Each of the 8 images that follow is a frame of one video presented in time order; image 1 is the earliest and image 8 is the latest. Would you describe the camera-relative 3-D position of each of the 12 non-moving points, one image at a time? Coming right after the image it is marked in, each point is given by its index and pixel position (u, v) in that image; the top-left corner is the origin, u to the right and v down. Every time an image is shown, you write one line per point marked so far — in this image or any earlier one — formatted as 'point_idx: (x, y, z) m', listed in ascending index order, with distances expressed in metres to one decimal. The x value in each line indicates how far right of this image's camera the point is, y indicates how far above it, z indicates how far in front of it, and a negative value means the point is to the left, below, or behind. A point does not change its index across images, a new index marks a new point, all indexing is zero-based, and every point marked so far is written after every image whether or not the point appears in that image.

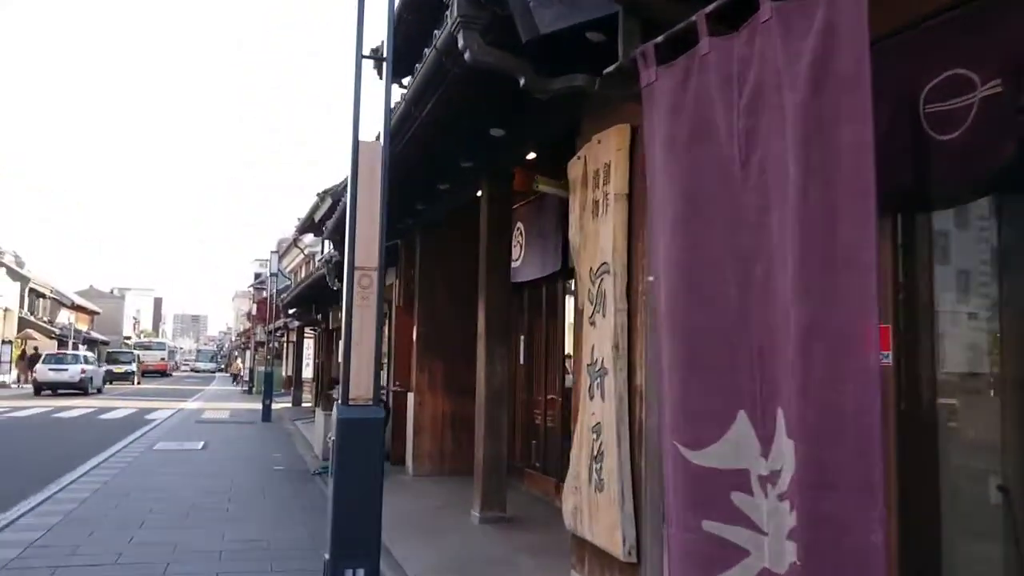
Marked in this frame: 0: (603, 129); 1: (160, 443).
0: (+0.6, +1.0, +5.3) m
1: (-6.6, -2.9, +16.0) m
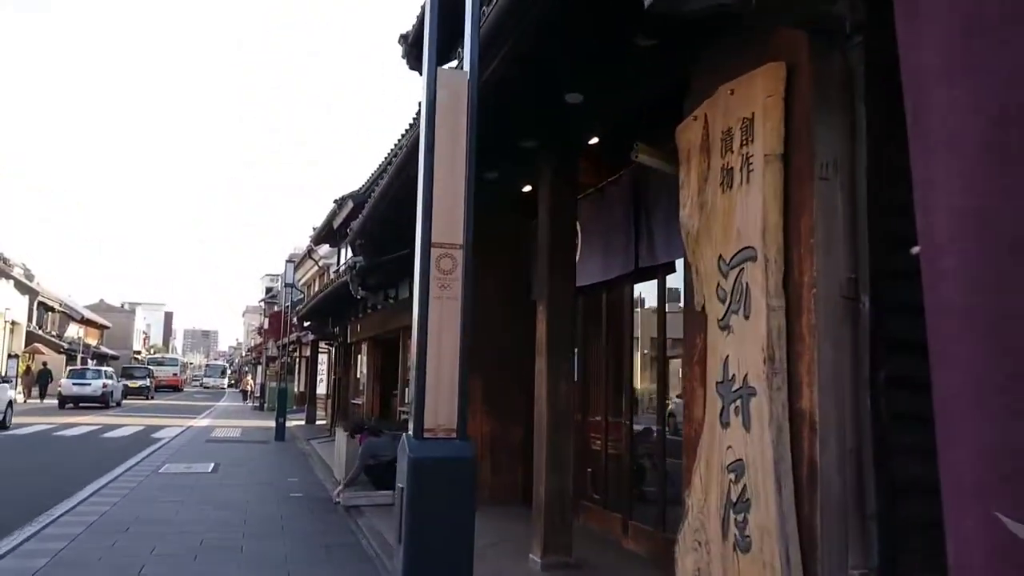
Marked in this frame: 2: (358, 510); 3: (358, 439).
0: (+1.1, +1.0, +4.1) m
1: (-6.0, -3.1, +14.8) m
2: (-1.8, -2.6, +10.0) m
3: (-2.2, -2.1, +12.0) m
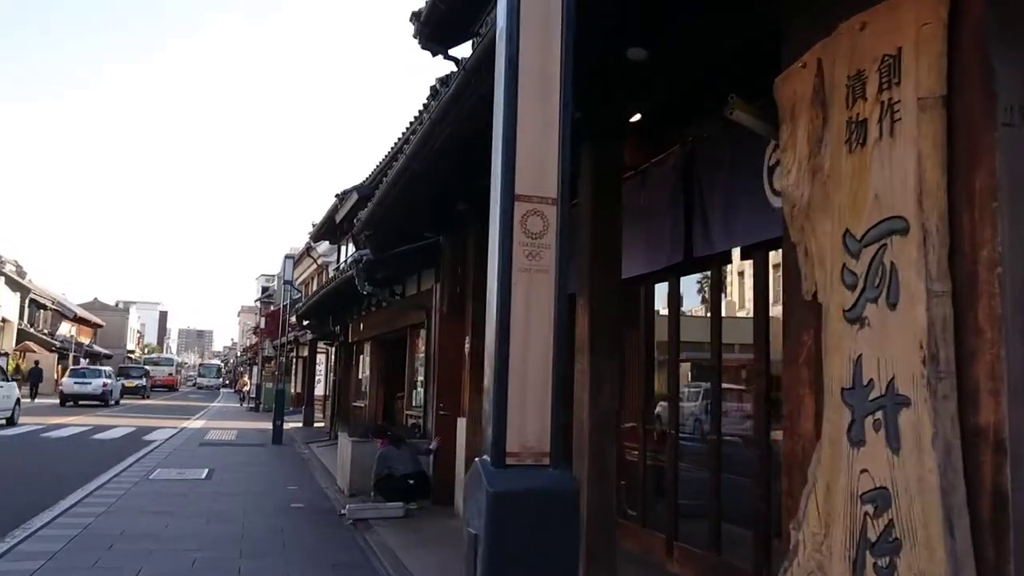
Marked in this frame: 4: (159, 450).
0: (+1.4, +1.1, +3.3) m
1: (-5.8, -3.0, +13.9) m
2: (-1.6, -2.6, +9.2) m
3: (-2.0, -2.1, +11.2) m
4: (-8.0, -3.6, +19.0) m
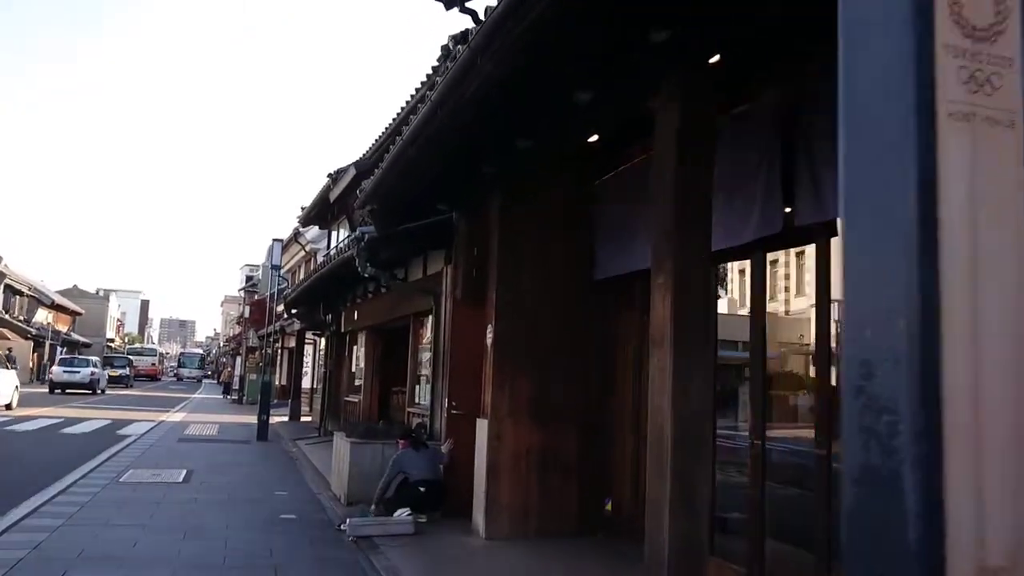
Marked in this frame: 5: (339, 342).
0: (+1.8, +1.2, +2.0) m
1: (-5.6, -2.7, +12.5) m
2: (-1.3, -2.4, +7.9) m
3: (-1.7, -1.8, +9.8) m
4: (-7.9, -3.3, +17.5) m
5: (-3.8, -1.2, +18.6) m
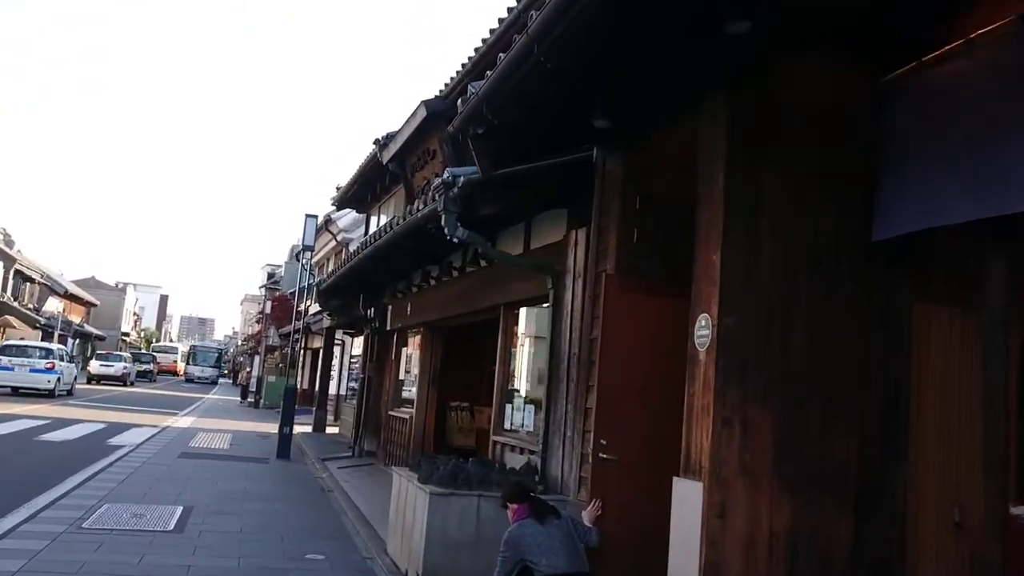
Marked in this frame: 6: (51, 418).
0: (+3.0, +1.4, -1.5) m
1: (-4.3, -2.3, +9.1) m
2: (-0.1, -2.1, +4.4) m
3: (-0.5, -1.6, +6.3) m
4: (-6.5, -2.9, +14.1) m
5: (-2.3, -1.0, +15.2) m
6: (-10.7, -3.0, +19.7) m
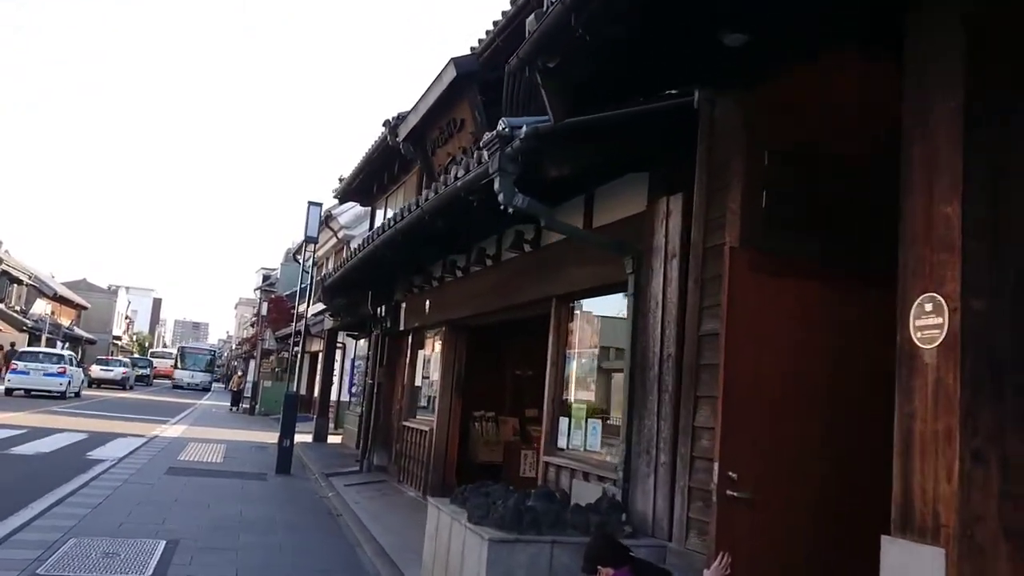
0: (+3.6, +1.6, -3.1) m
1: (-3.9, -2.2, +7.5) m
2: (+0.4, -2.0, +2.8) m
3: (0.0, -1.5, +4.8) m
4: (-6.1, -2.8, +12.6) m
5: (-1.9, -0.9, +13.6) m
6: (-10.3, -3.0, +18.0) m
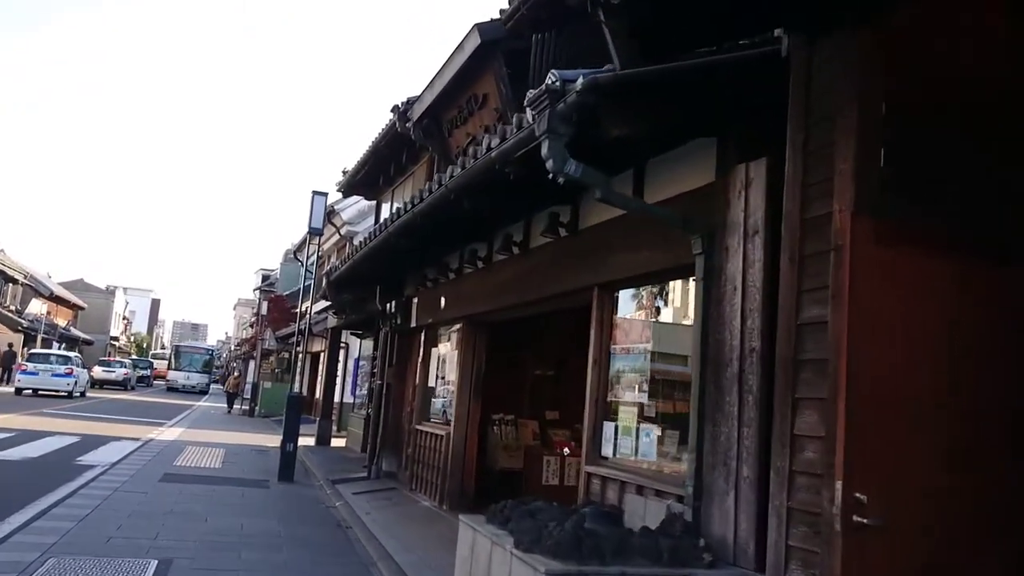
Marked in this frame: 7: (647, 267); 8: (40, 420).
0: (+3.9, +1.7, -3.9) m
1: (-3.6, -2.1, +6.7) m
2: (+0.7, -1.9, +2.0) m
3: (+0.3, -1.4, +3.9) m
4: (-5.8, -2.7, +11.7) m
5: (-1.6, -0.8, +12.8) m
6: (-10.1, -2.9, +17.2) m
7: (+0.9, +0.1, +5.7) m
8: (-11.1, -3.1, +19.8) m
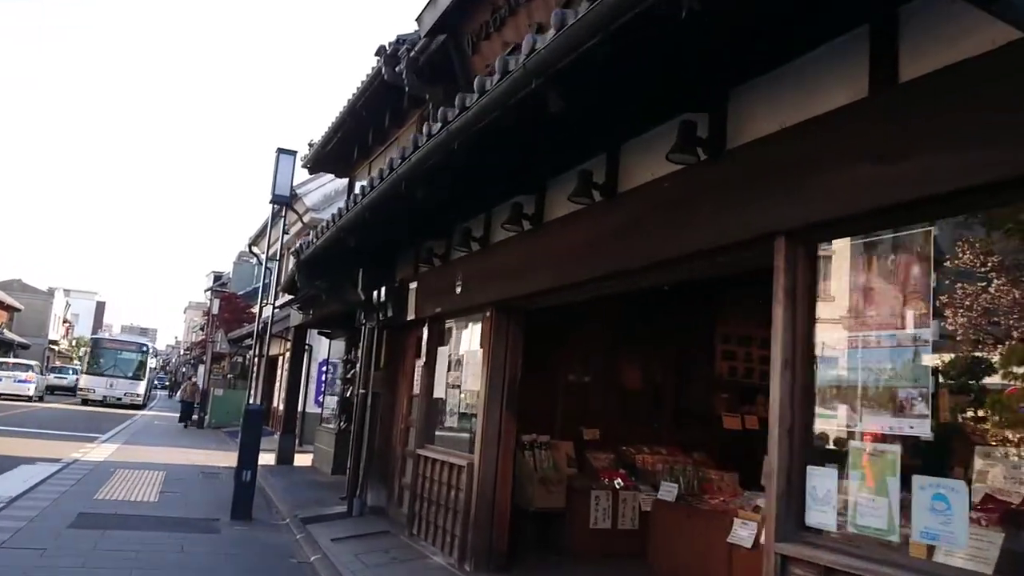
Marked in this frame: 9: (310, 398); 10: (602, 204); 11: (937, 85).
0: (+5.0, +2.0, -6.4) m
1: (-3.0, -1.9, +3.7) m
2: (+1.5, -1.6, -0.7) m
3: (+1.0, -1.1, +1.2) m
4: (-5.5, -2.5, +8.7) m
5: (-1.3, -0.6, +10.0) m
6: (-10.0, -2.7, +13.9) m
7: (+1.5, +0.4, +3.0) m
8: (-11.2, -2.9, +16.5) m
9: (-4.6, -2.4, +18.9) m
10: (+0.6, +0.5, +5.4) m
11: (+1.5, +0.8, +3.1) m
